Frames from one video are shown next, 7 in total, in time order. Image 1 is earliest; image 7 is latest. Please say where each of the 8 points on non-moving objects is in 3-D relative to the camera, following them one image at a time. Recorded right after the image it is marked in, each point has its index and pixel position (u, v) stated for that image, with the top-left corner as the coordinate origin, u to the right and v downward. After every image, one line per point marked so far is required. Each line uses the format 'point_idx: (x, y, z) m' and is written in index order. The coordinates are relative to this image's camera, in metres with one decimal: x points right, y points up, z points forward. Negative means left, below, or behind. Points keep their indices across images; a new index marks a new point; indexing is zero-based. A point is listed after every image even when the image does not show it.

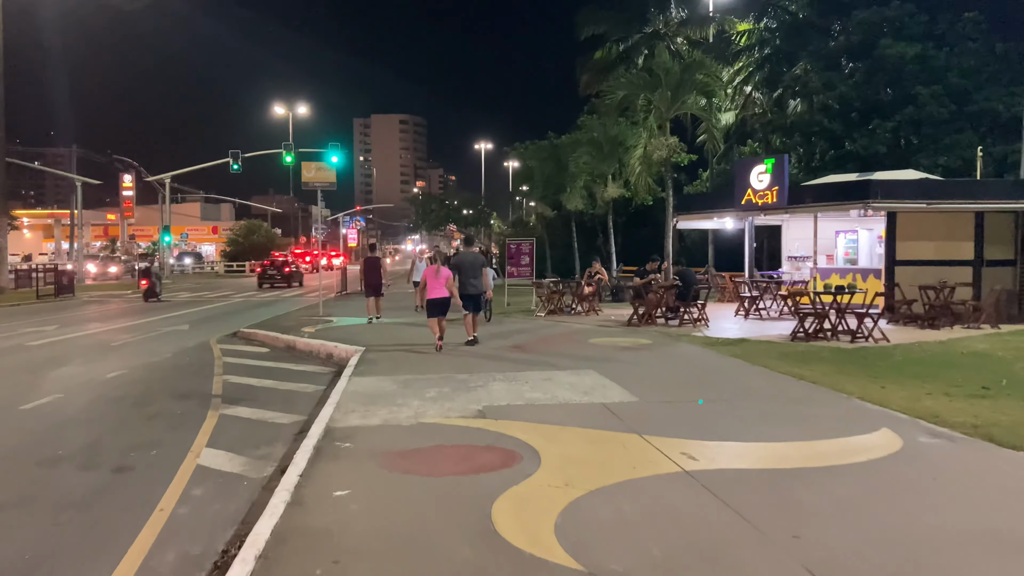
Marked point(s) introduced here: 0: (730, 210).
0: (+4.9, +1.7, +19.6) m
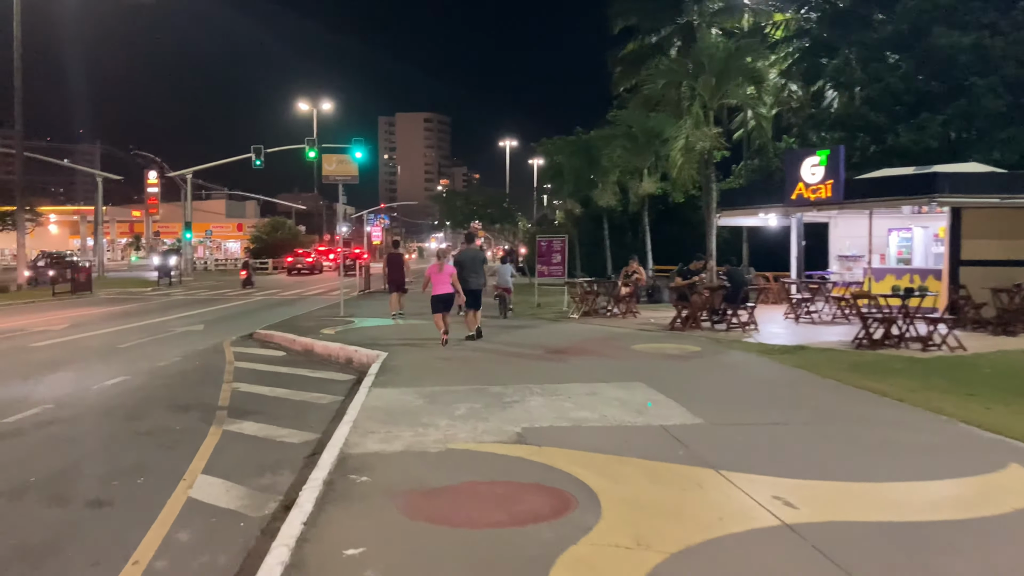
0: (+5.5, +1.7, +18.3) m
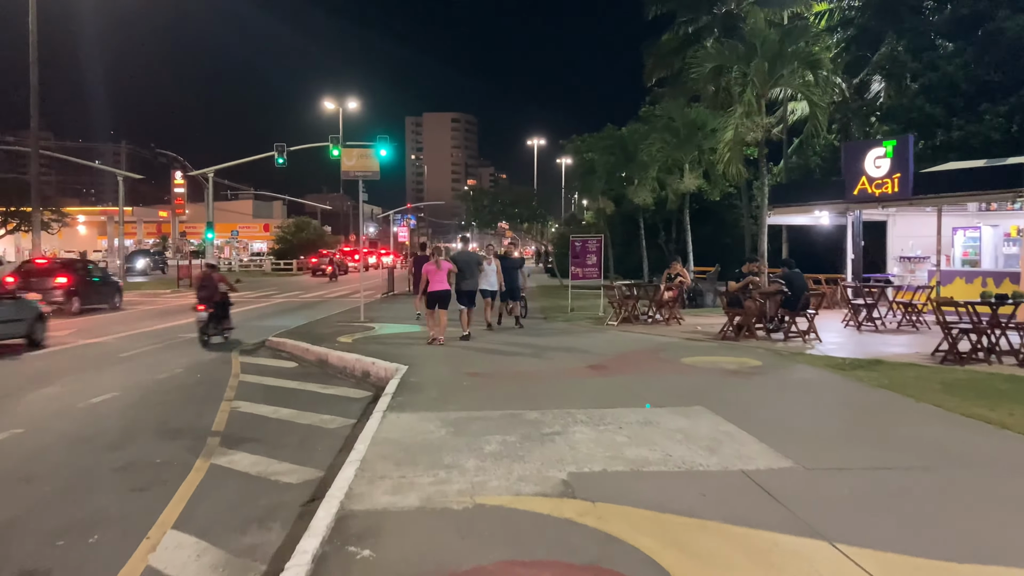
0: (+6.2, +1.6, +16.7) m
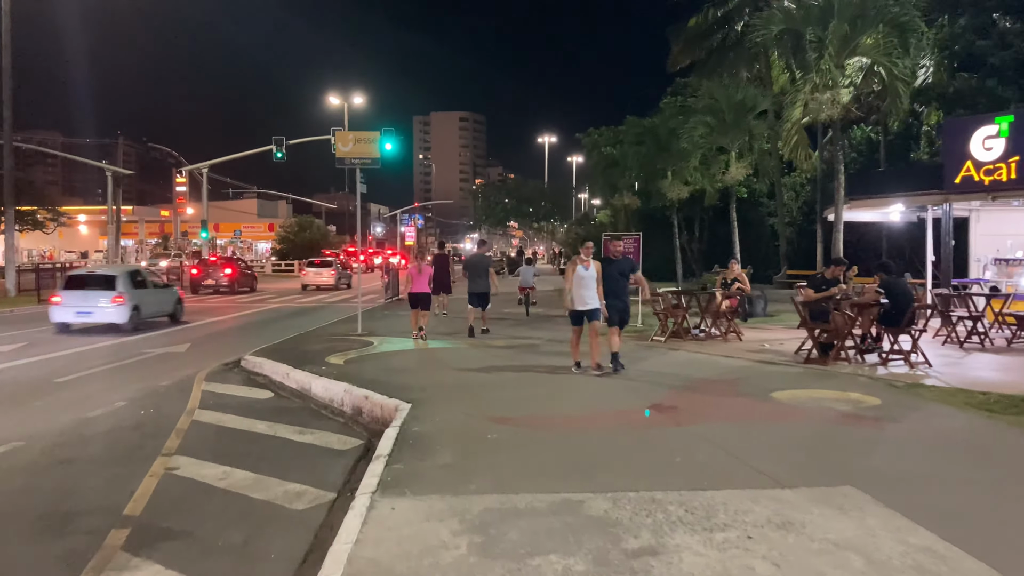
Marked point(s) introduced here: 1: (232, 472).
0: (+6.6, +1.5, +14.0) m
1: (-2.2, -1.4, +6.9) m
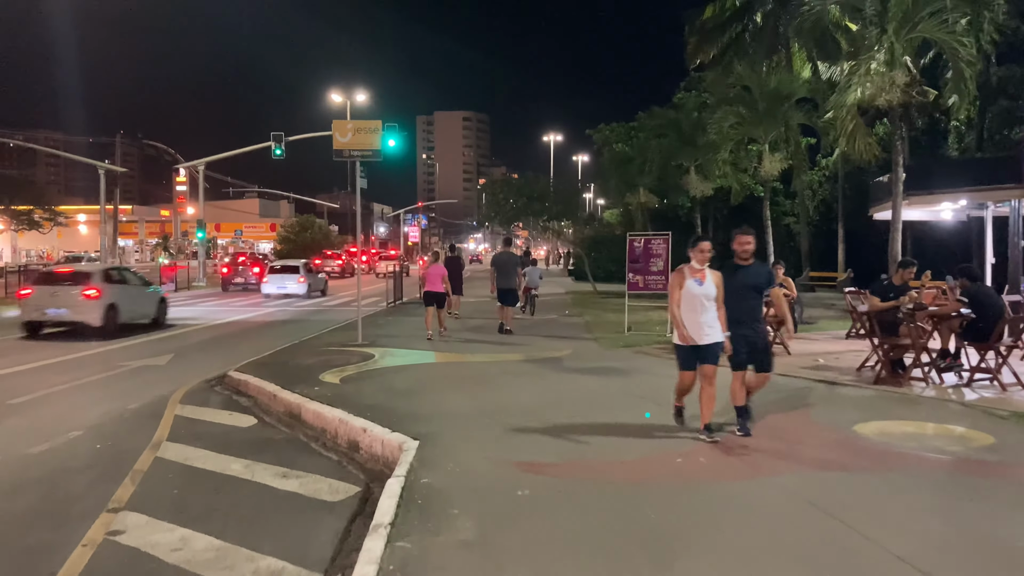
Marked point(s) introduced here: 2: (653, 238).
0: (+6.8, +1.4, +12.5) m
1: (-1.9, -1.5, +5.4) m
2: (+2.3, +0.8, +14.7) m
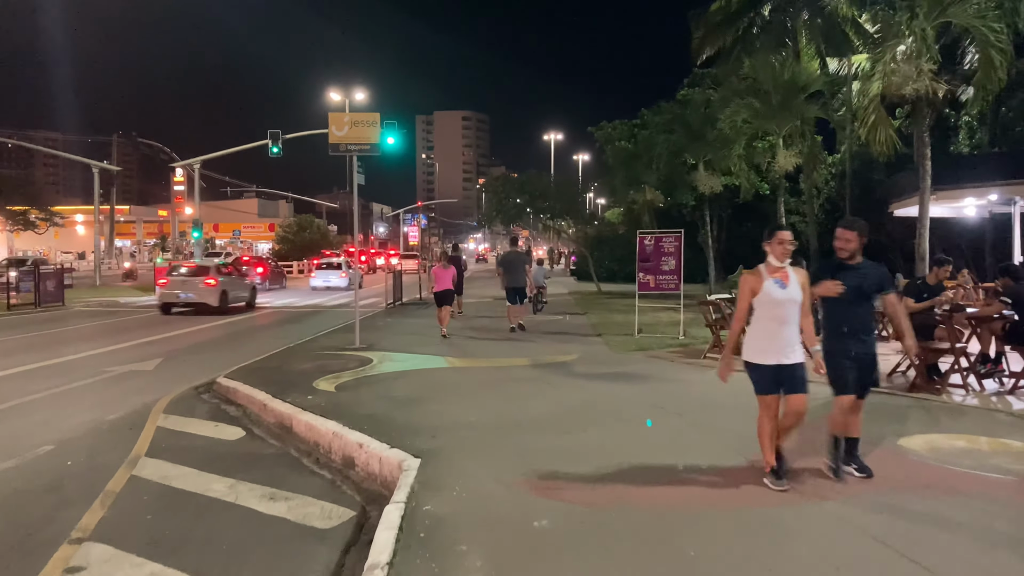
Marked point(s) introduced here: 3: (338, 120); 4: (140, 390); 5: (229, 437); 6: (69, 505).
0: (+6.9, +1.4, +11.8) m
1: (-1.9, -1.5, +4.8) m
2: (+2.4, +0.8, +14.0) m
3: (-2.7, +2.6, +13.7) m
4: (-4.6, -1.3, +11.0) m
5: (-2.6, -1.4, +8.2) m
6: (-3.0, -1.5, +6.0) m
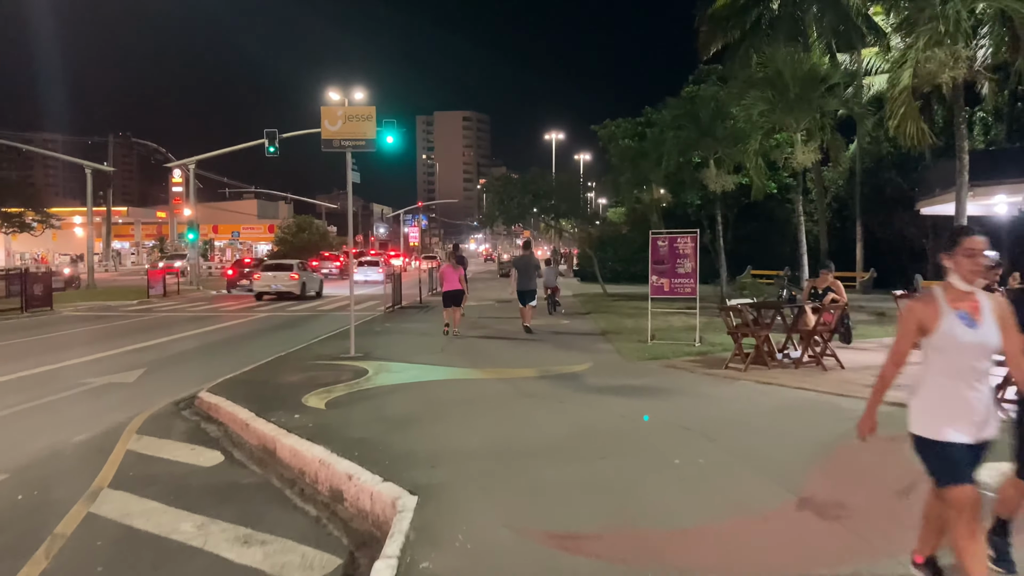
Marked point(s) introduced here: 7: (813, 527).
0: (+6.9, +1.4, +11.0) m
1: (-1.8, -1.6, +3.9) m
2: (+2.5, +0.8, +13.2) m
3: (-2.6, +2.5, +12.8) m
4: (-4.5, -1.3, +10.1) m
5: (-2.6, -1.4, +7.4) m
6: (-2.9, -1.5, +5.2) m
7: (+1.6, -1.3, +4.8) m
